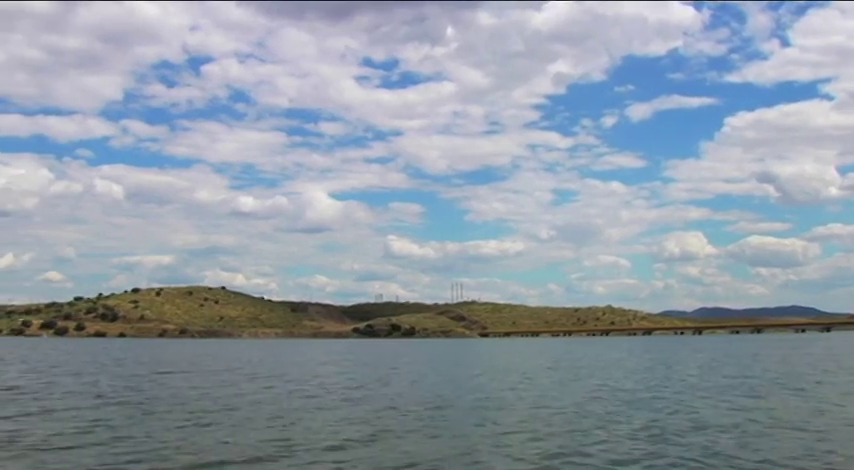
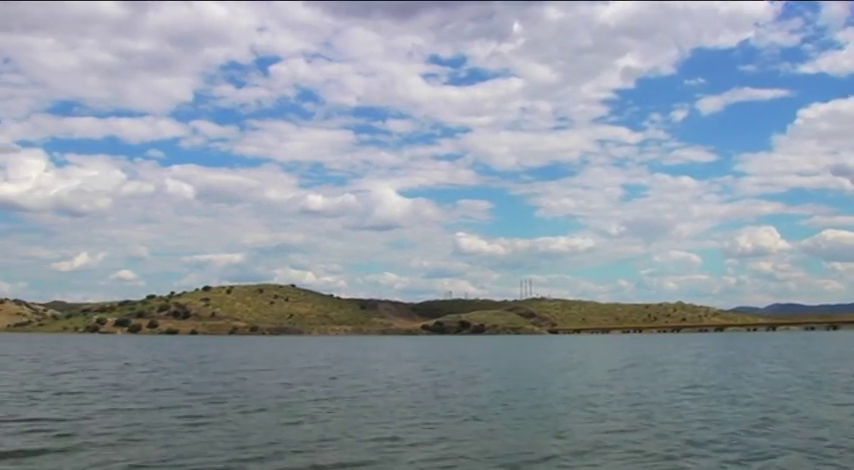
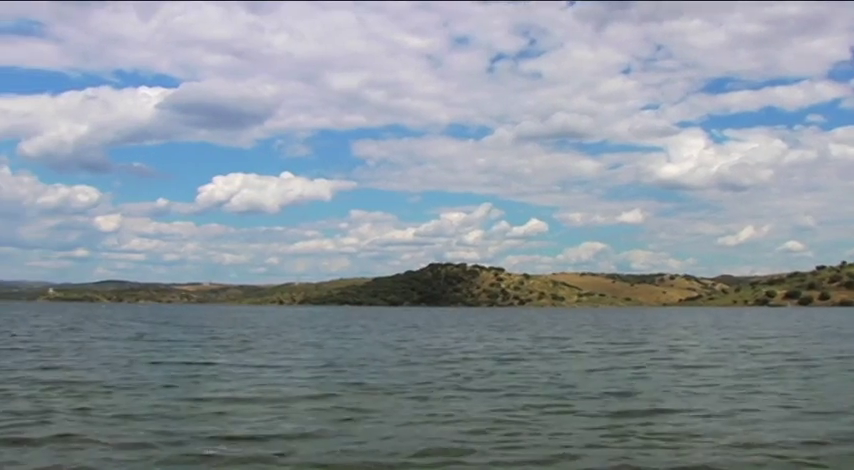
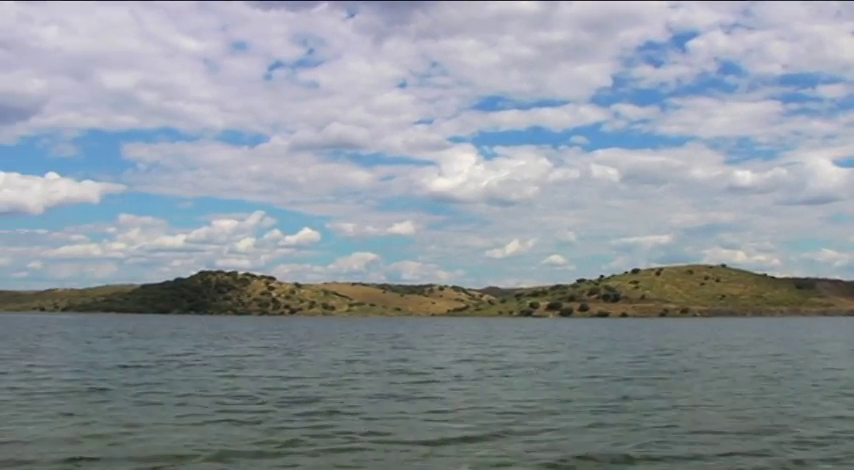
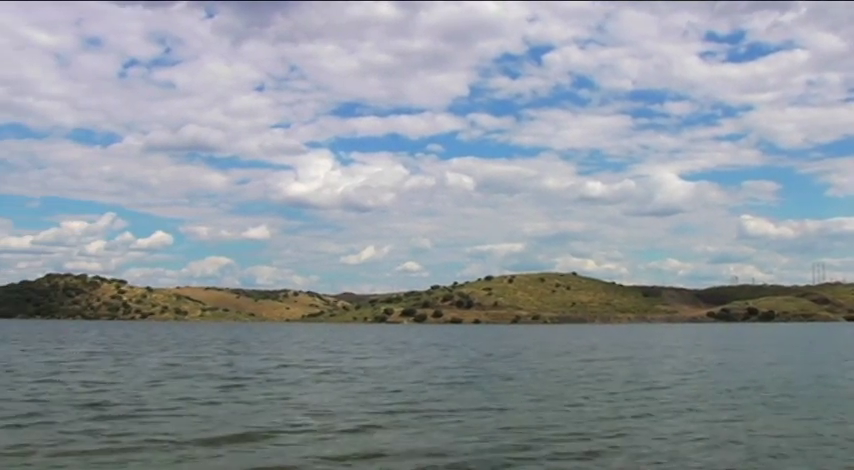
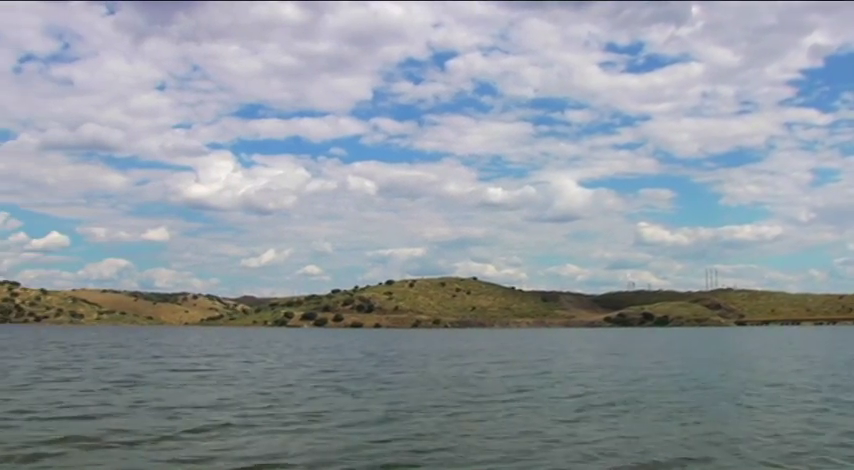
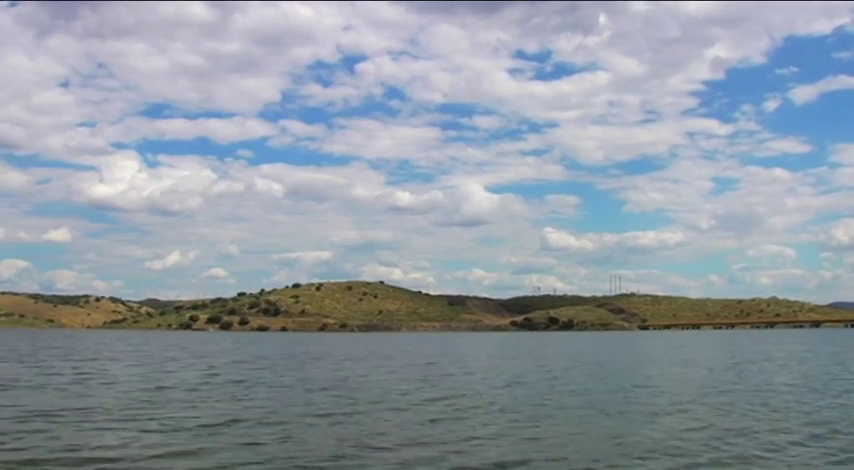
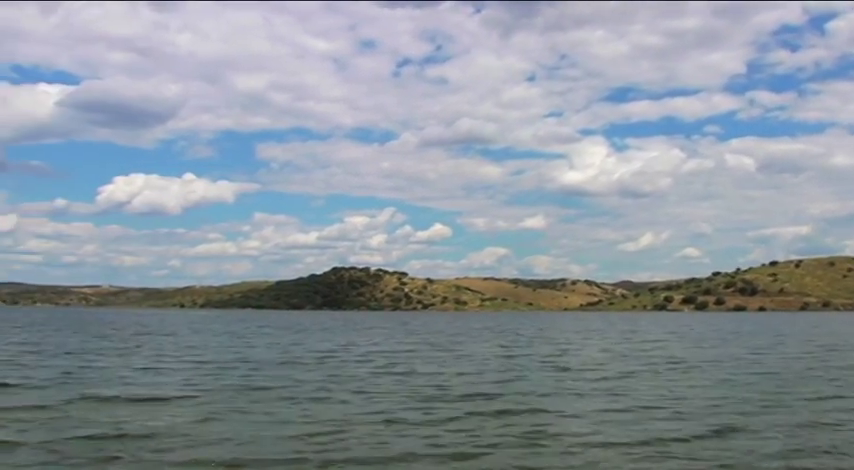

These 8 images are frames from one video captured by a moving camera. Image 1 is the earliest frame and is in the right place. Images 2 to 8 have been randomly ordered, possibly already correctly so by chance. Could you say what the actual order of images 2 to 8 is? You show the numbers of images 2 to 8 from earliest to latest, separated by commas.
2, 7, 6, 5, 4, 8, 3
